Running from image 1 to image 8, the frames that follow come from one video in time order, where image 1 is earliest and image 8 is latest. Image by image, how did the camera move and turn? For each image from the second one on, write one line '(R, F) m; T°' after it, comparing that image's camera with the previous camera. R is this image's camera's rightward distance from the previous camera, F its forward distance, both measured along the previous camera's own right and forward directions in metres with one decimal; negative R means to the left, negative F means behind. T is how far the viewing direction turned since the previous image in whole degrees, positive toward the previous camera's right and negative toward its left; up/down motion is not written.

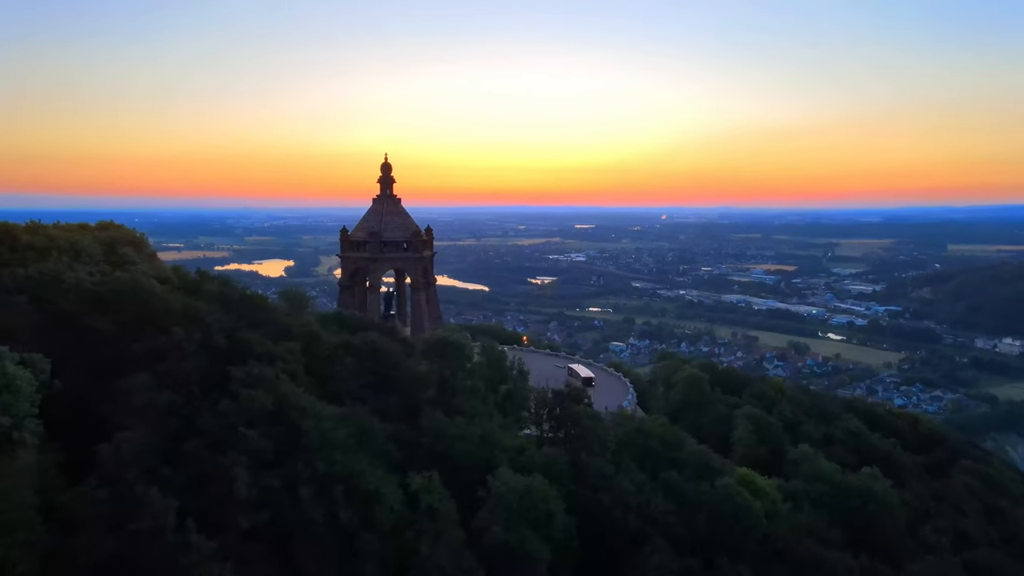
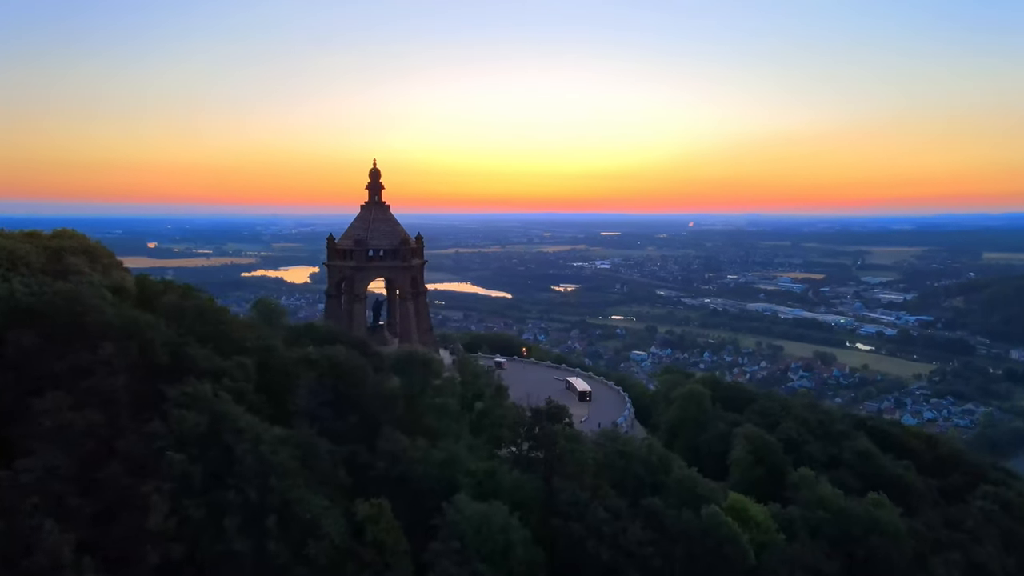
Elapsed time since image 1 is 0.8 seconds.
(+0.6, +0.5) m; -2°
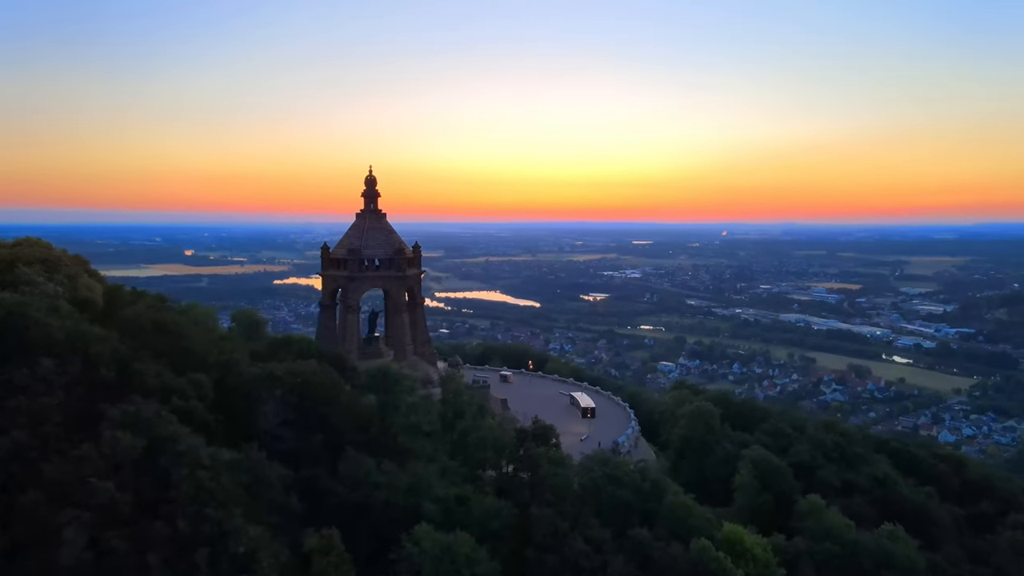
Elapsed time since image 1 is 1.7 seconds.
(+0.5, +0.5) m; -2°
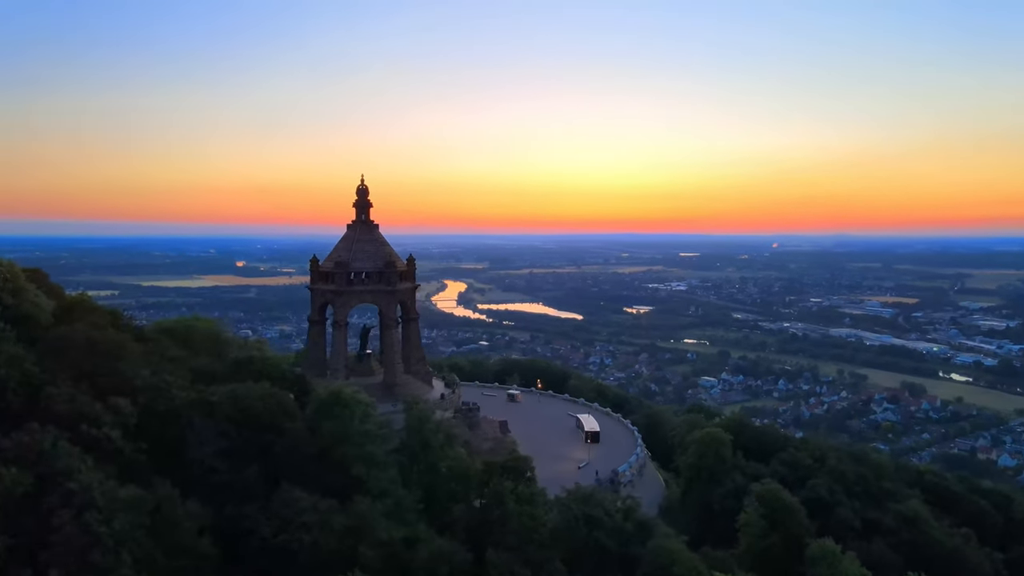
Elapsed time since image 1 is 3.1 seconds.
(+0.8, +0.7) m; -4°
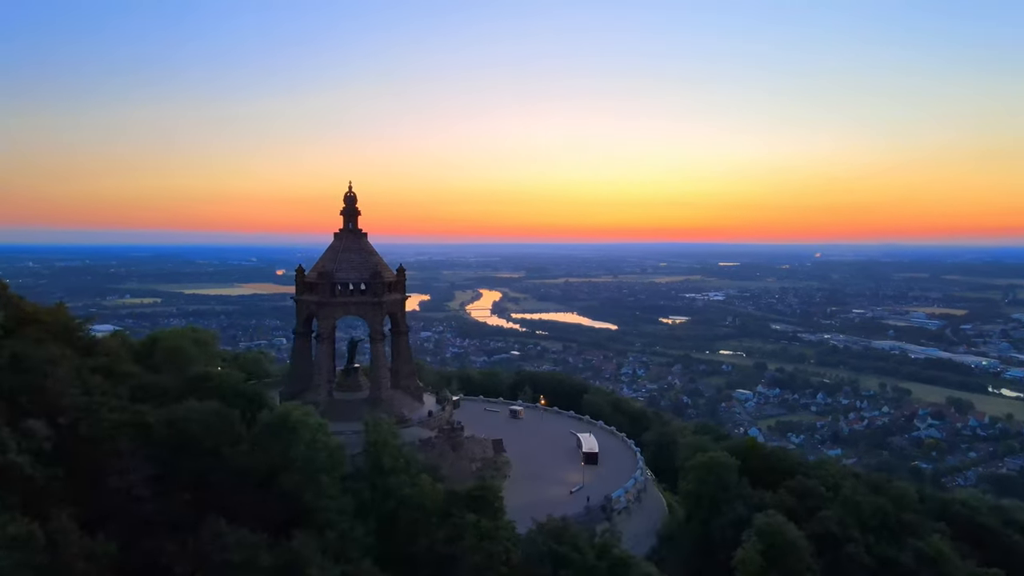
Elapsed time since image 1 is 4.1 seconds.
(+0.7, +0.6) m; -3°
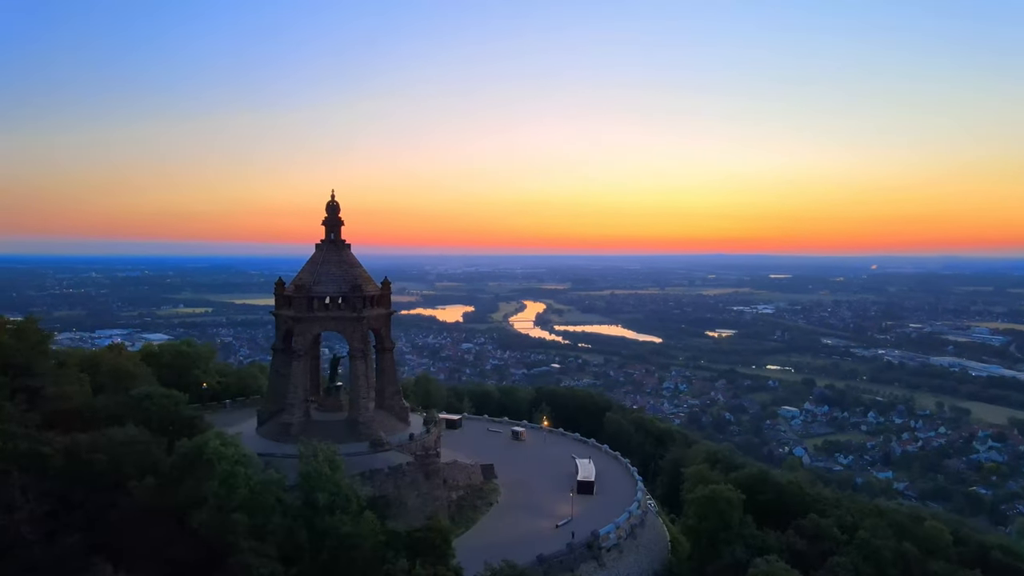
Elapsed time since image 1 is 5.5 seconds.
(+0.8, +0.8) m; -4°
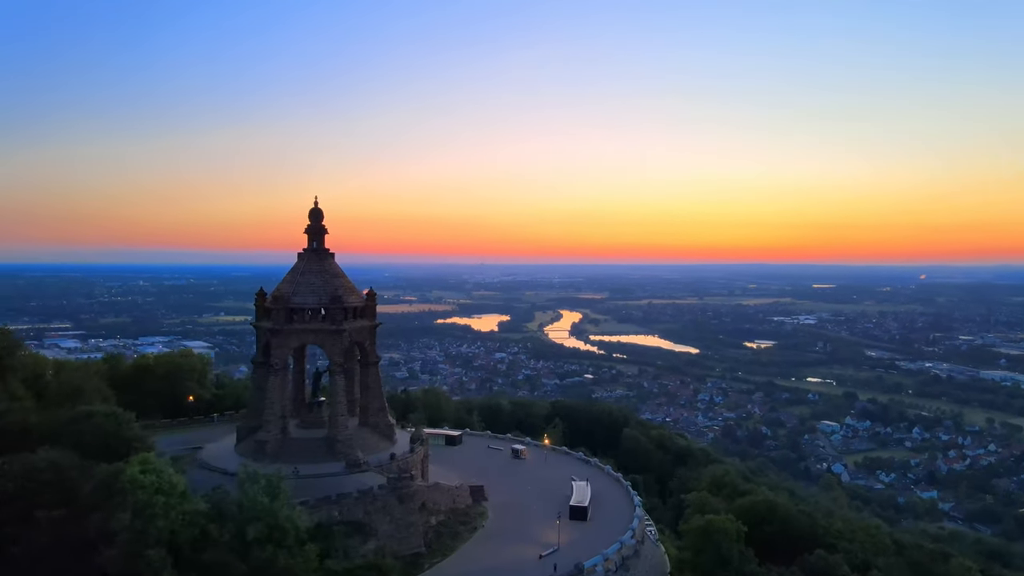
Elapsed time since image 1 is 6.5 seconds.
(+0.7, +0.6) m; -3°
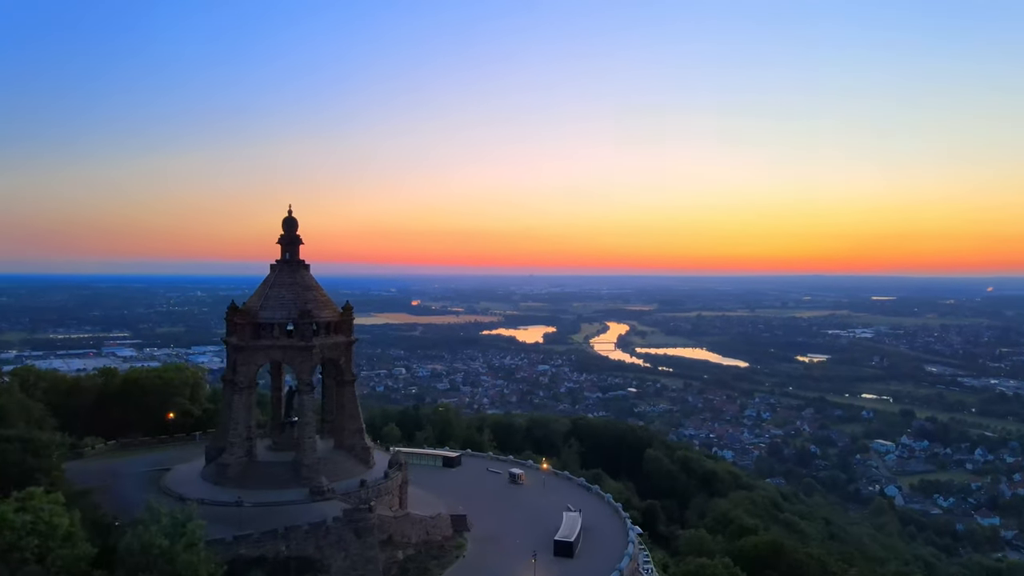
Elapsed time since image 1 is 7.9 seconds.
(+0.8, +0.8) m; -4°
